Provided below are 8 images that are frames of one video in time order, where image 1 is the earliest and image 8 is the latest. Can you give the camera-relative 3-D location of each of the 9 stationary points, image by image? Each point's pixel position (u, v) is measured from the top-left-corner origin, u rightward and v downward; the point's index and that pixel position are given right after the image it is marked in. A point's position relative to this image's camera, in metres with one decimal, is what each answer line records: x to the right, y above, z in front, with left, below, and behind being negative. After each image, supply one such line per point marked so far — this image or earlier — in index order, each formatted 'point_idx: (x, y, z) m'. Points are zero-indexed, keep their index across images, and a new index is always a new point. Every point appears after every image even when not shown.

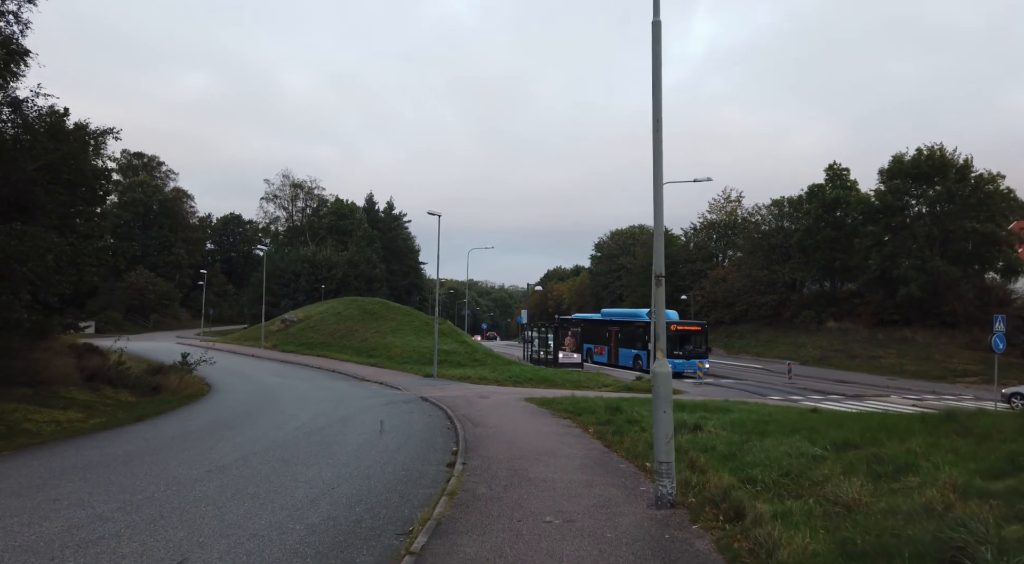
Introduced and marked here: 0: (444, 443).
0: (-1.1, -2.7, +12.0) m
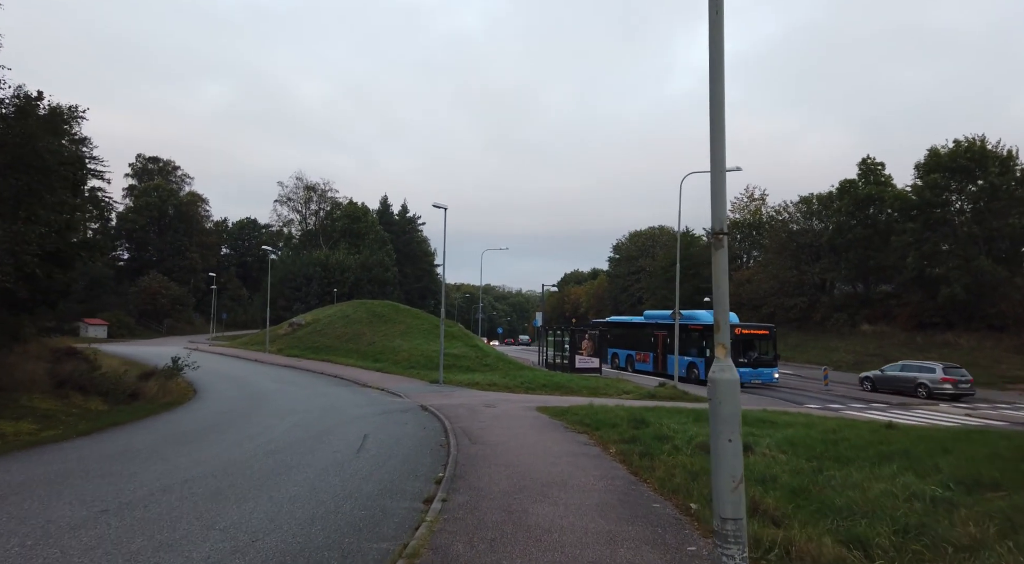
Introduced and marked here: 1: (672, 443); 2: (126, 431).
0: (-1.1, -2.5, +9.7) m
1: (+2.3, -2.3, +10.3) m
2: (-8.4, -3.2, +16.0) m
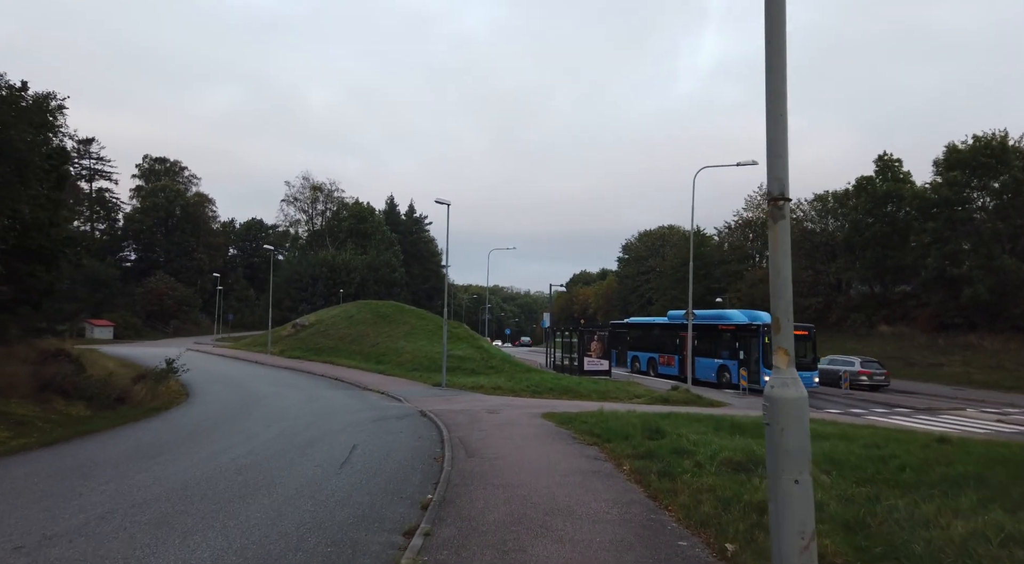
0: (-1.1, -2.4, +8.5) m
1: (+2.3, -2.2, +9.1) m
2: (-8.3, -3.1, +14.9) m
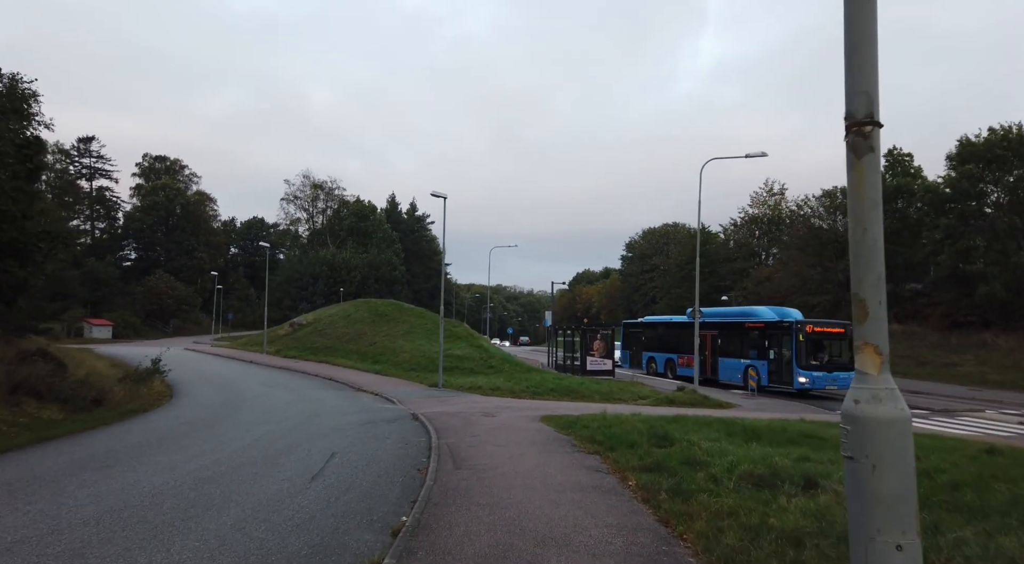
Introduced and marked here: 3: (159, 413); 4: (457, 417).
0: (-1.2, -2.3, +7.5) m
1: (+2.2, -2.1, +8.0) m
2: (-8.4, -3.0, +13.8) m
3: (-9.5, -3.5, +19.5) m
4: (-1.3, -3.1, +16.8) m
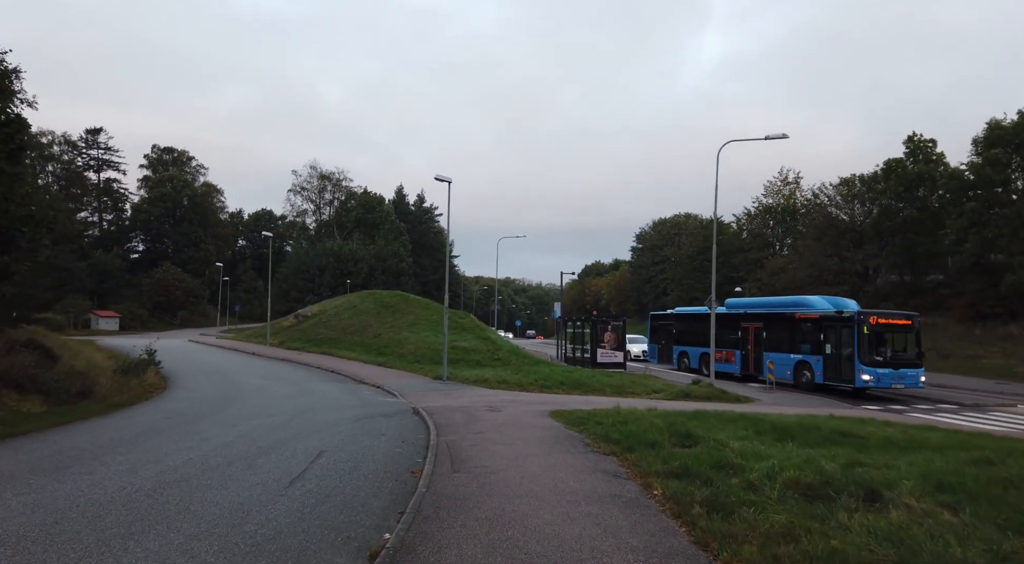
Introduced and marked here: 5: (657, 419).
0: (-1.2, -2.0, +6.3) m
1: (+2.2, -1.9, +6.9) m
2: (-8.3, -2.7, +12.8) m
3: (-9.3, -3.2, +18.5) m
4: (-1.1, -2.8, +15.7) m
5: (+2.5, -2.4, +12.7) m
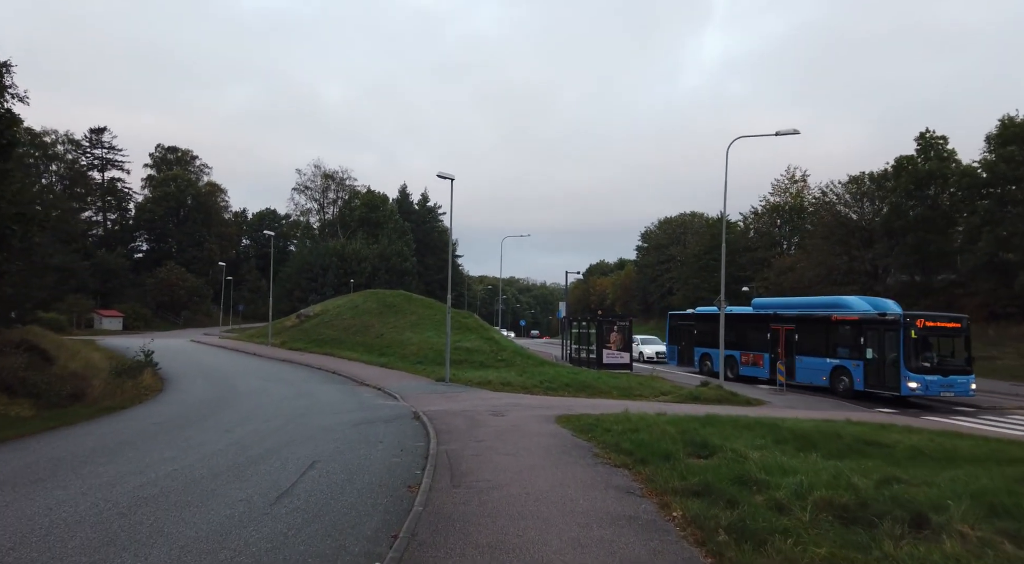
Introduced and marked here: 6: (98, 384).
0: (-1.1, -2.0, +5.8) m
1: (+2.3, -1.9, +6.3) m
2: (-8.2, -2.7, +12.2) m
3: (-9.2, -3.2, +18.0) m
4: (-1.0, -2.8, +15.1) m
5: (+2.6, -2.4, +12.1) m
6: (-11.3, -2.8, +19.9) m
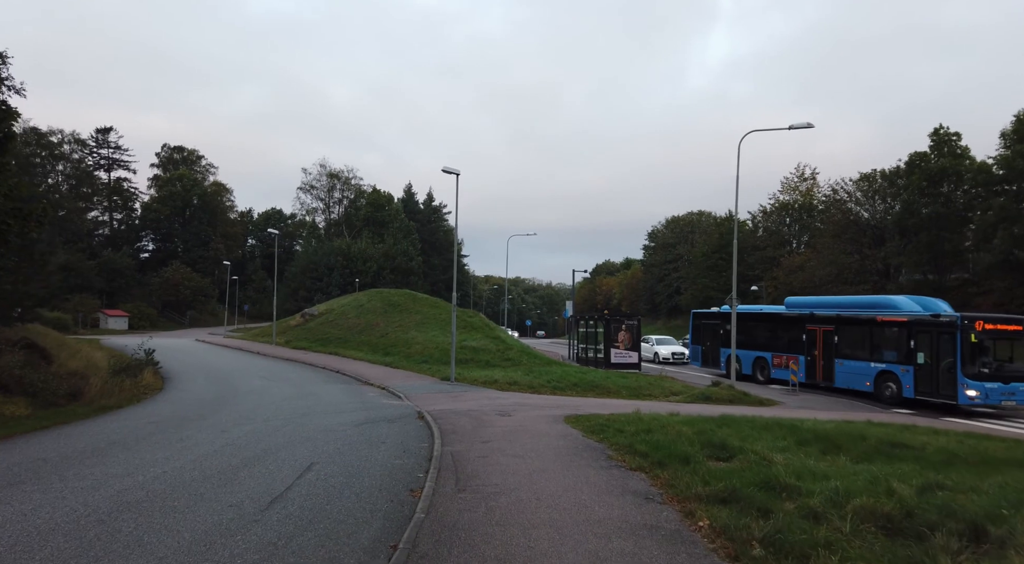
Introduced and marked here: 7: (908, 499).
0: (-1.1, -1.9, +5.2) m
1: (+2.3, -1.8, +5.7) m
2: (-8.1, -2.6, +11.8) m
3: (-9.0, -3.1, +17.6) m
4: (-0.9, -2.7, +14.6) m
5: (+2.7, -2.3, +11.5) m
6: (-11.1, -2.7, +19.5) m
7: (+3.2, -1.7, +5.8) m
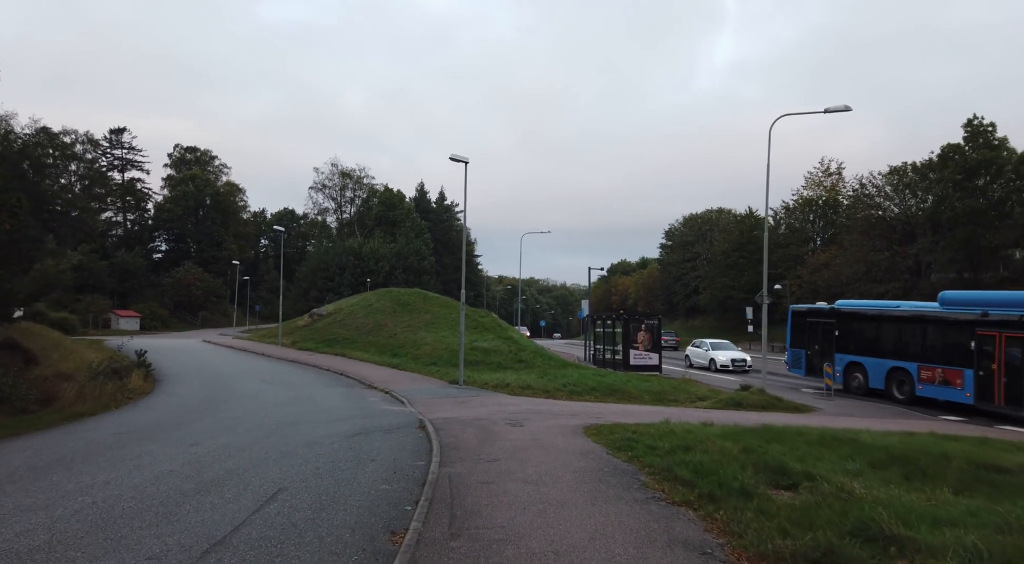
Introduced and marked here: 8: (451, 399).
0: (-1.0, -1.8, +3.6) m
1: (+2.4, -1.6, +4.0) m
2: (-8.0, -2.5, +10.3) m
3: (-8.7, -2.9, +16.0) m
4: (-0.7, -2.5, +12.9) m
5: (+2.8, -2.1, +9.8) m
6: (-10.8, -2.6, +18.0) m
7: (+3.2, -1.6, +4.0) m
8: (-1.6, -3.1, +19.4) m
